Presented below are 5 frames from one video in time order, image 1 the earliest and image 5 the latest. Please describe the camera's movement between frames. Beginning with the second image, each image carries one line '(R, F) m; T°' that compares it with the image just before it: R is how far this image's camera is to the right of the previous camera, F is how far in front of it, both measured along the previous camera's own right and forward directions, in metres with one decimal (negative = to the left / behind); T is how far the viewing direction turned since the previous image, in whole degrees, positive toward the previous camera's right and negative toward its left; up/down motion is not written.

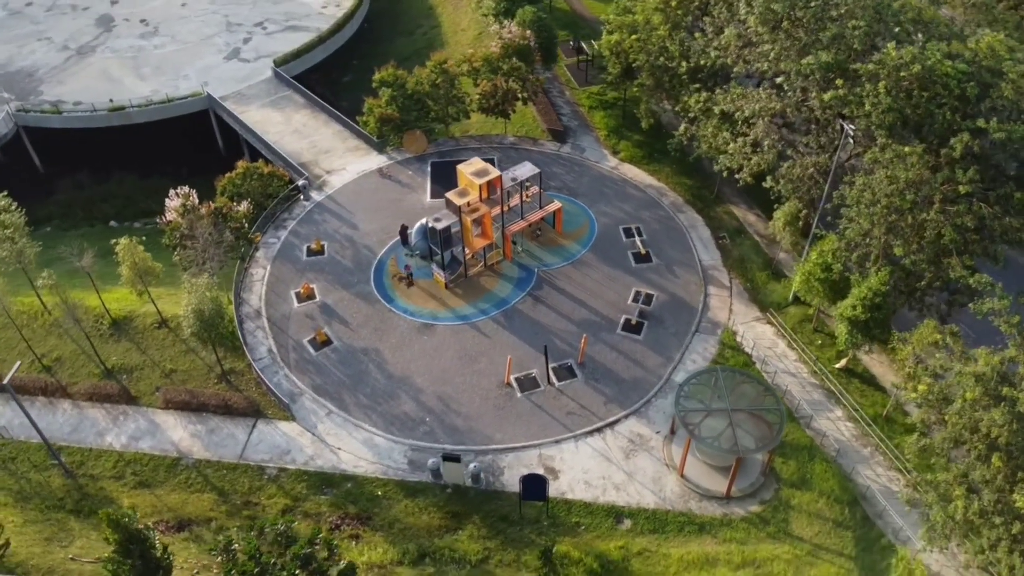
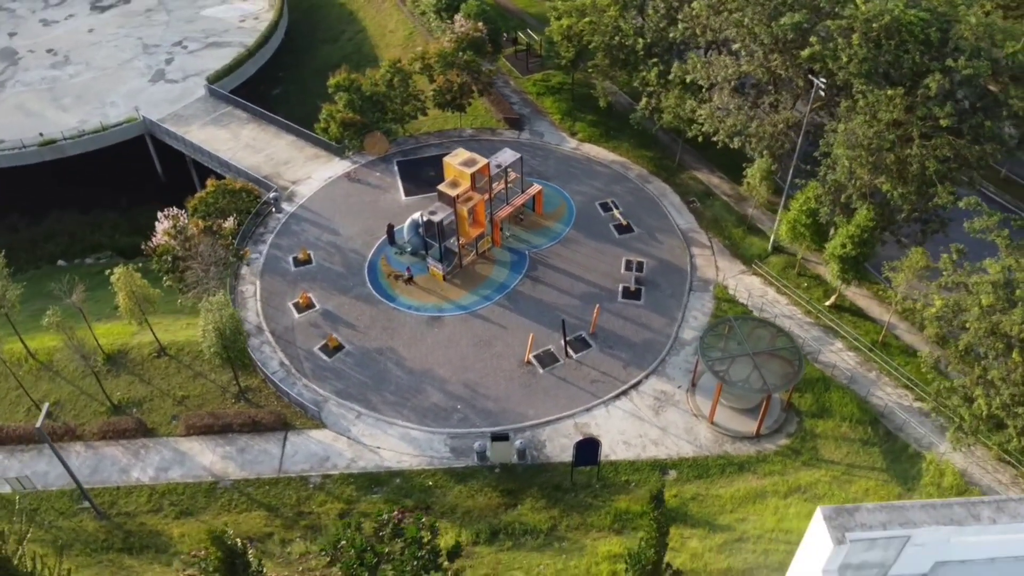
(-4.9, -0.5) m; +7°
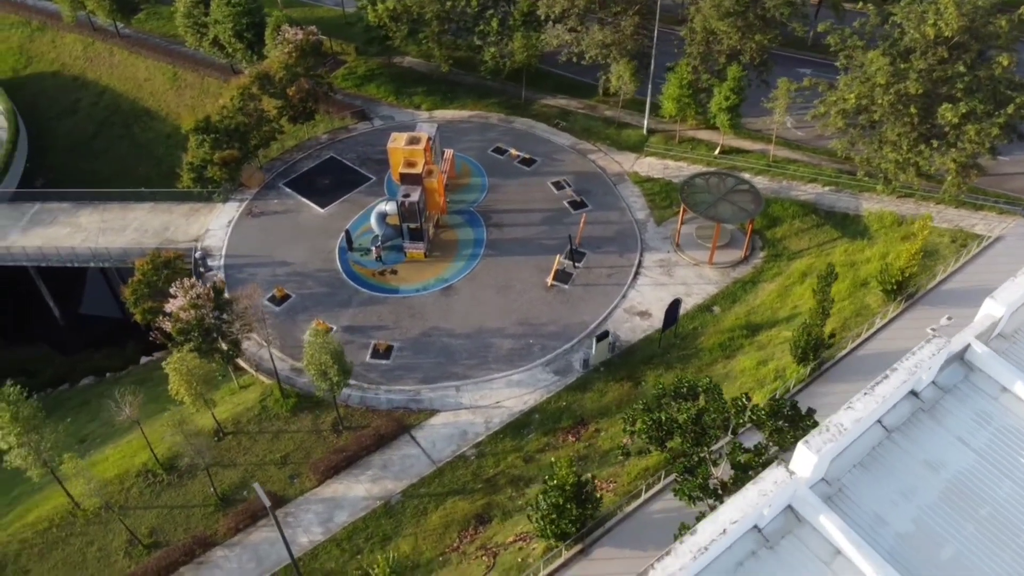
(-16.4, +0.6) m; +24°
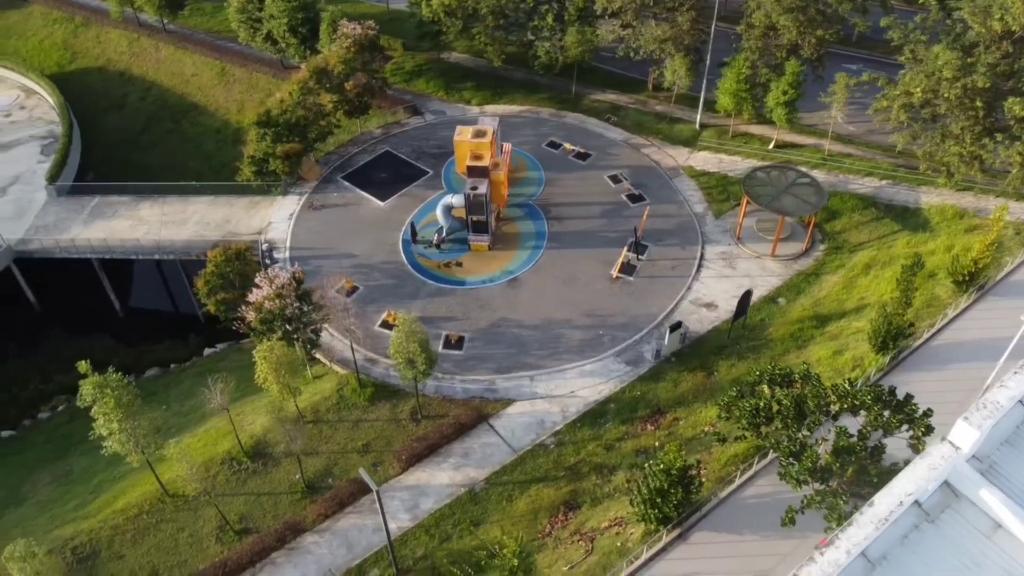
(-3.1, -0.3) m; 0°
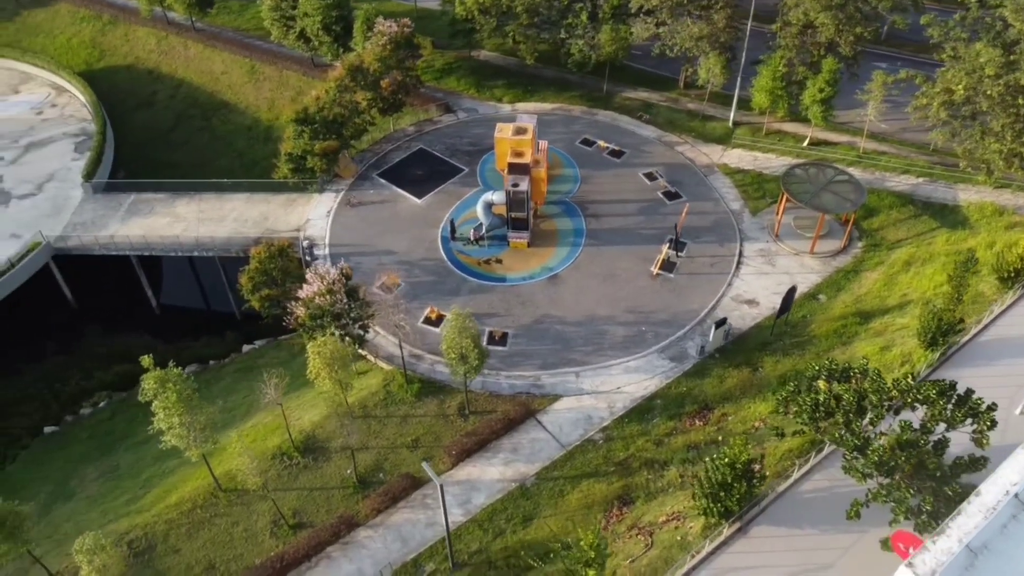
(-1.9, -0.1) m; 0°
